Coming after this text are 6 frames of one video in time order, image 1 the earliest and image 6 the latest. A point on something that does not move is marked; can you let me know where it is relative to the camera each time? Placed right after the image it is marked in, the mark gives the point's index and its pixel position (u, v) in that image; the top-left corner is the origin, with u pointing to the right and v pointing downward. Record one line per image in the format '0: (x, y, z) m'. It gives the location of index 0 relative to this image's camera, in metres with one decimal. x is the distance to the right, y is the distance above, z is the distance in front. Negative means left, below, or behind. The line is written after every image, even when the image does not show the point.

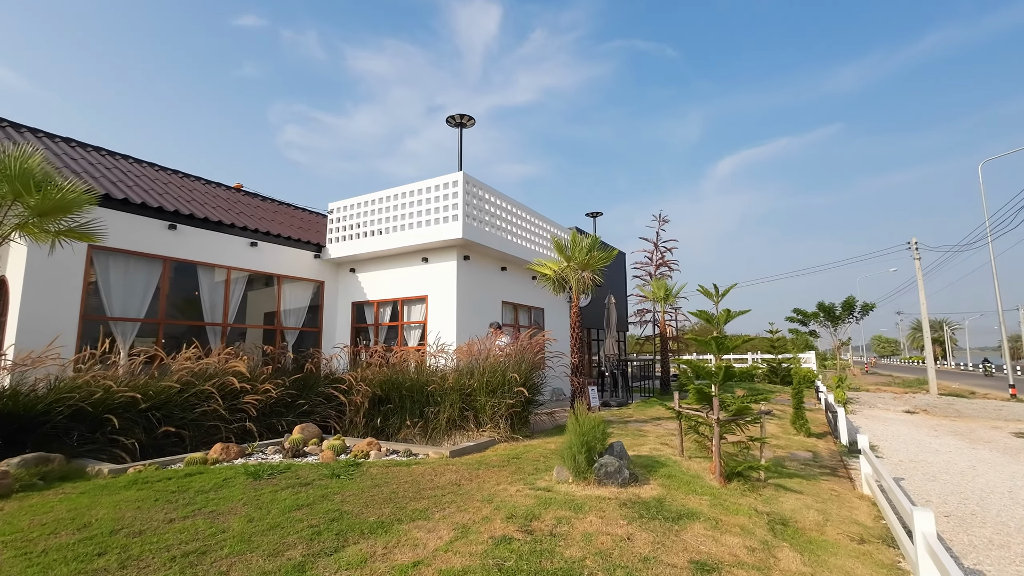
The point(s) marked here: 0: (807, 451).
0: (+4.7, -2.6, +7.8) m
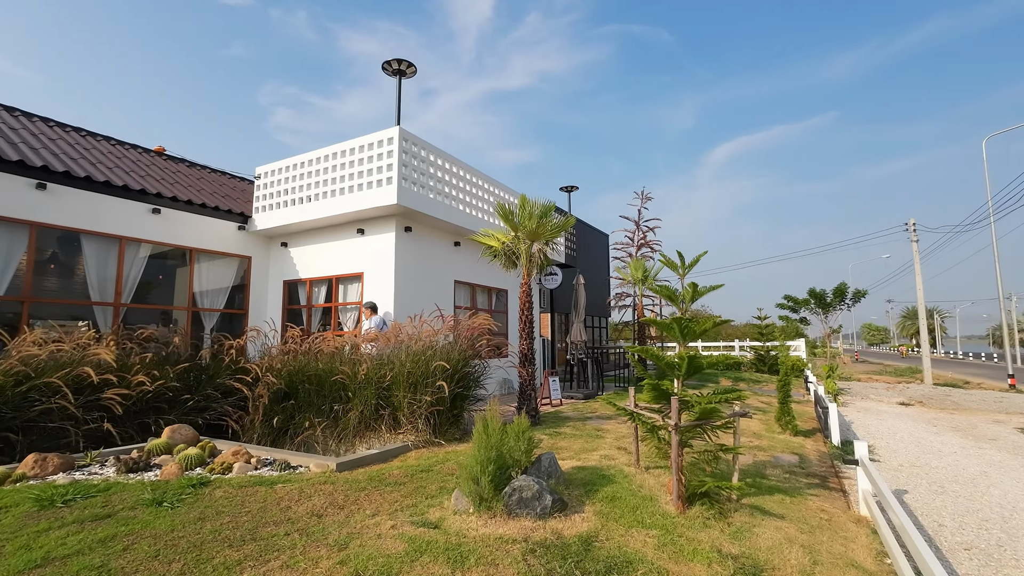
0: (+3.9, -2.3, +6.7) m
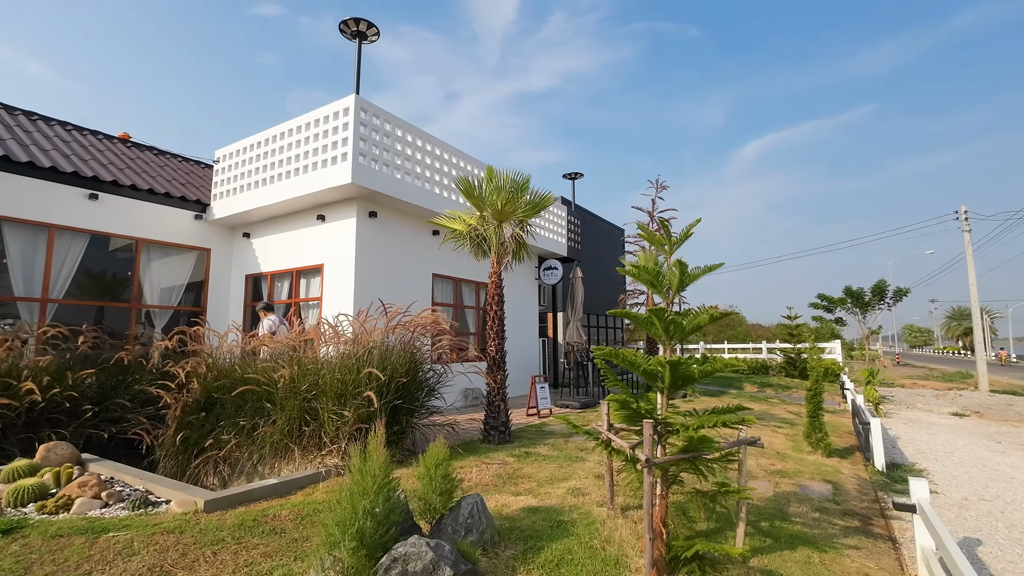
0: (+3.5, -2.2, +5.4) m
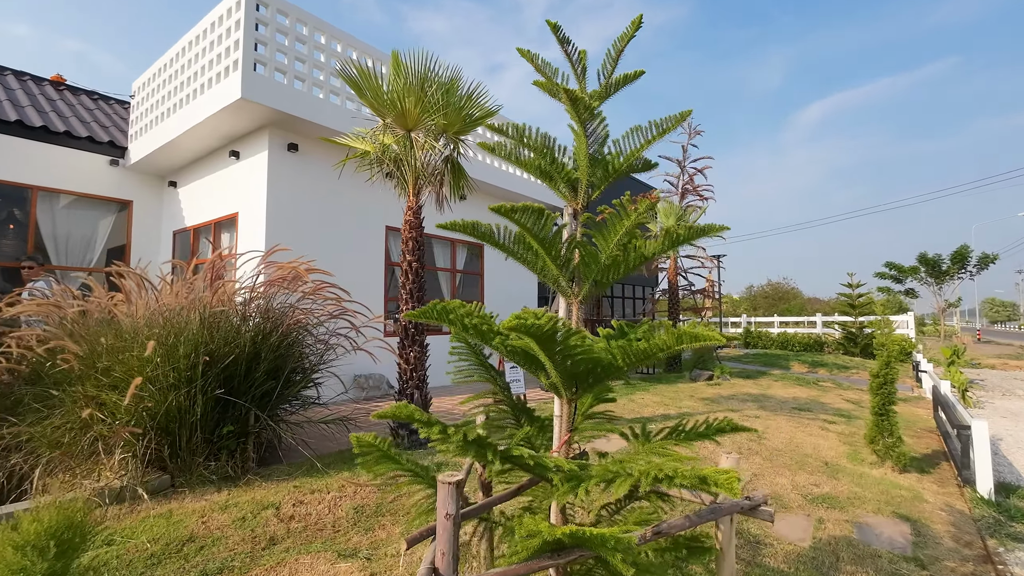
0: (+2.8, -1.7, +3.5) m
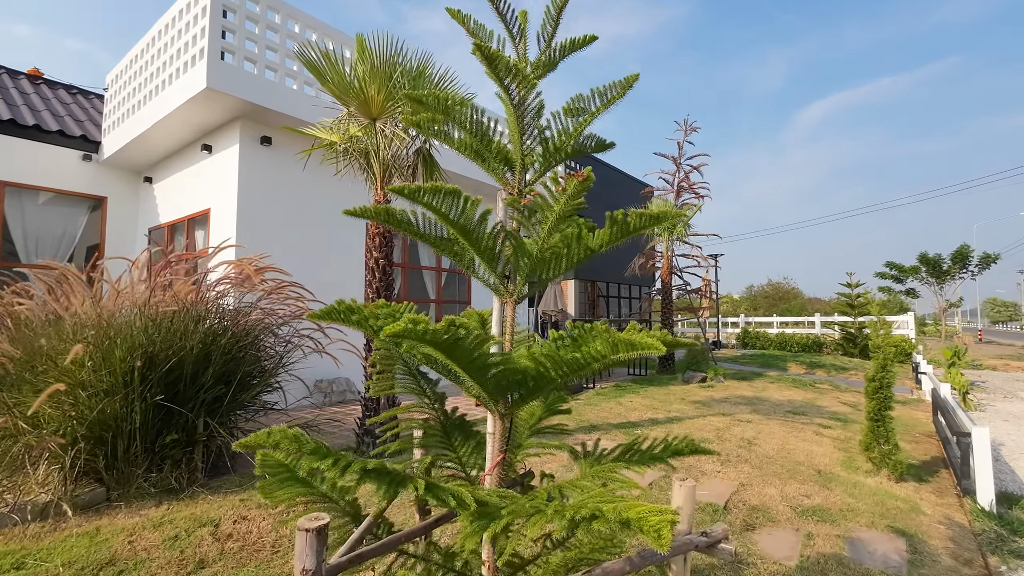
0: (+2.6, -1.7, +3.3) m
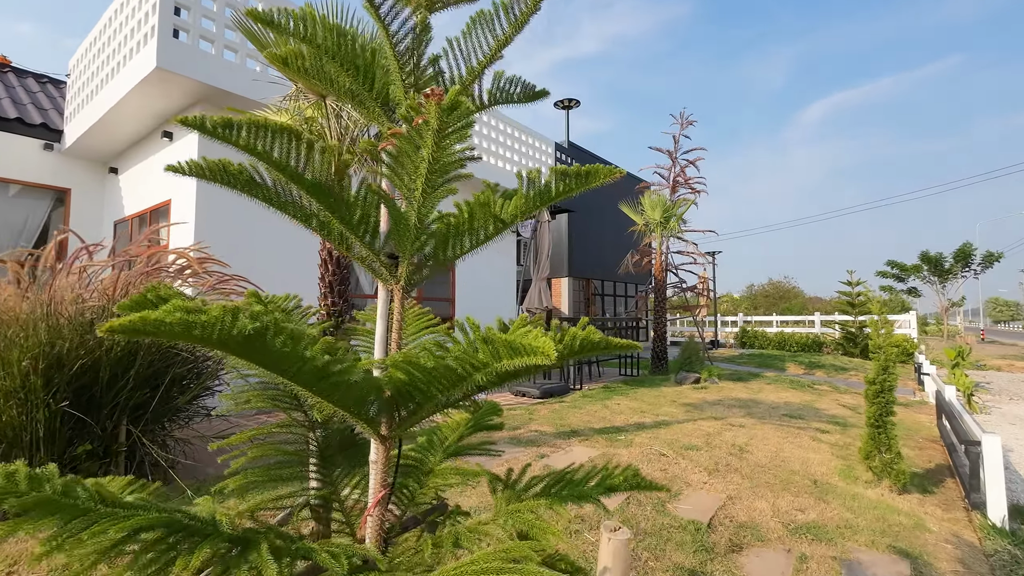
0: (+2.3, -1.6, +2.9) m
